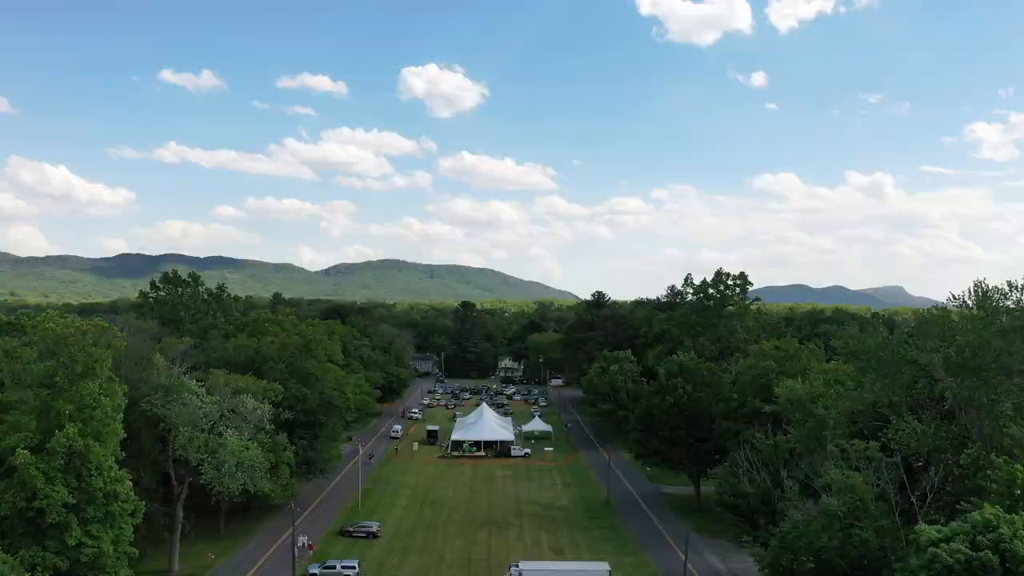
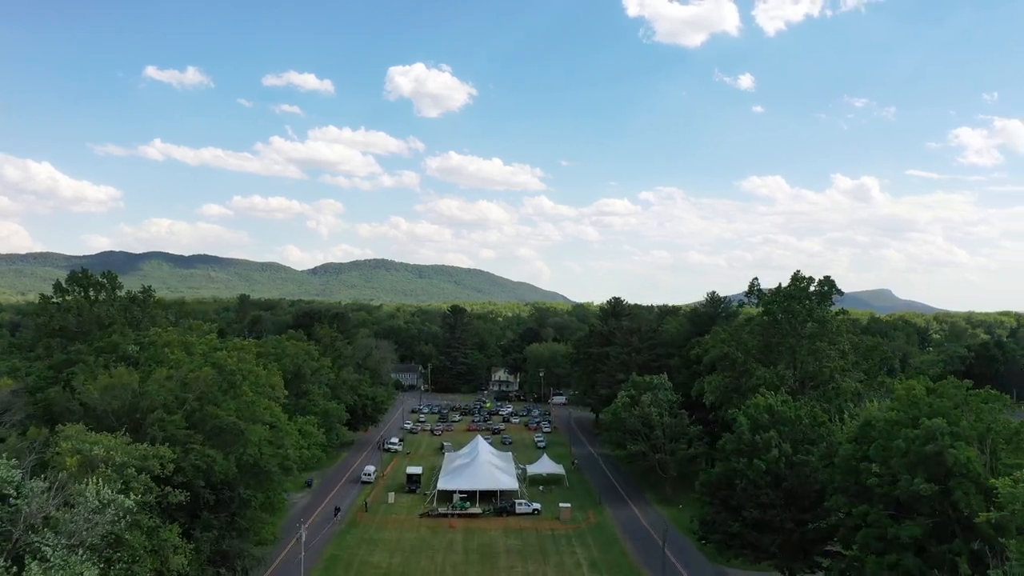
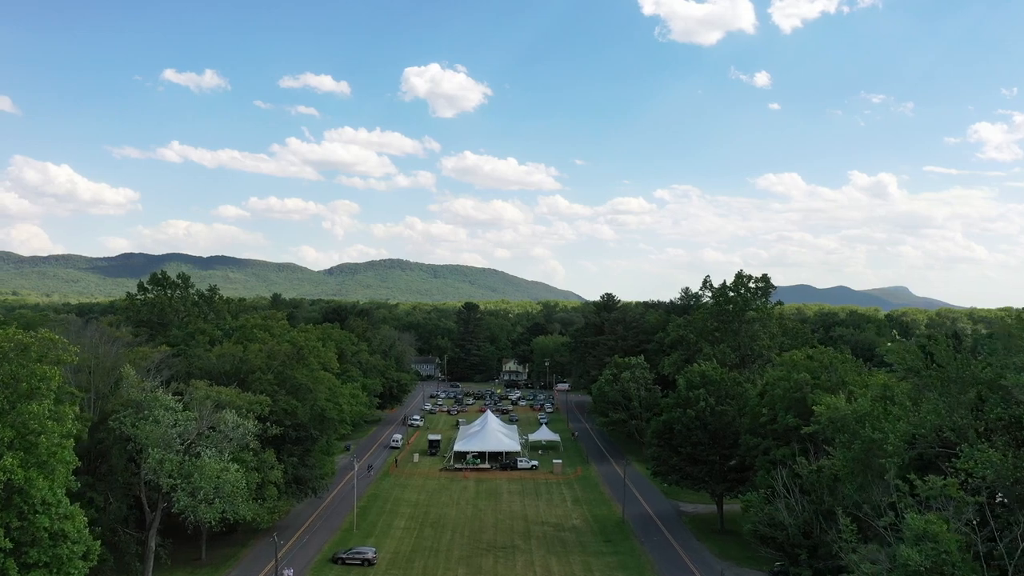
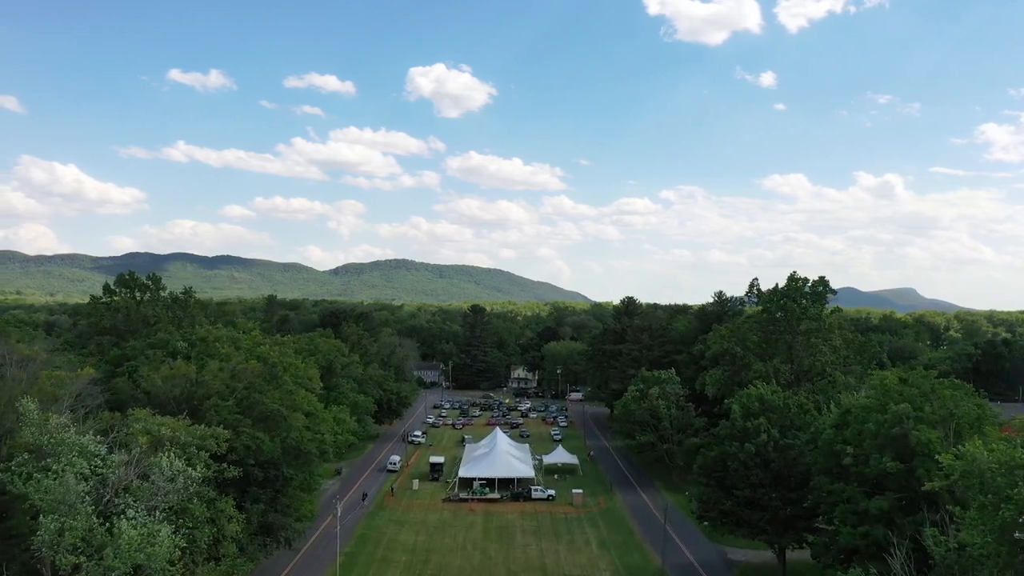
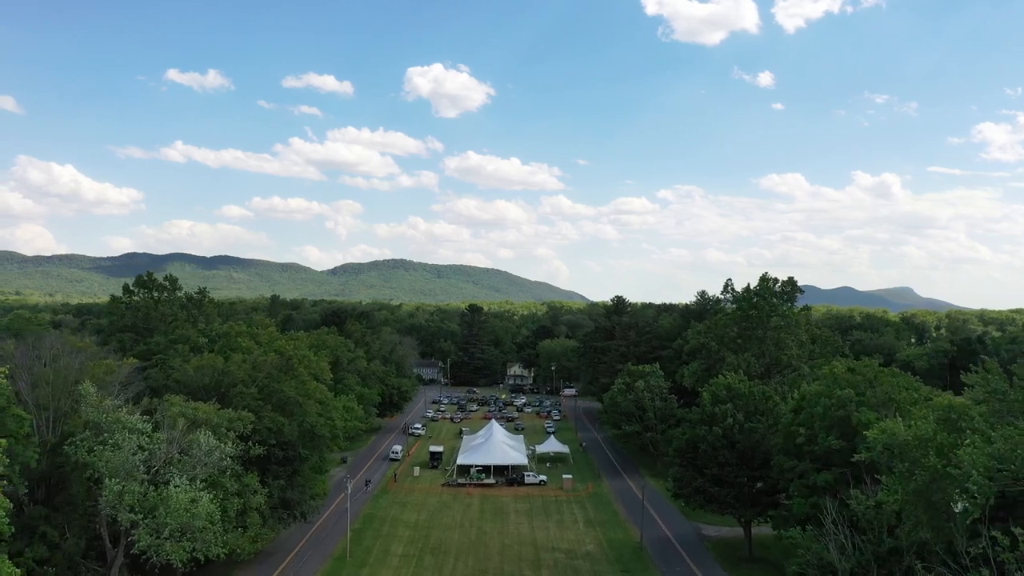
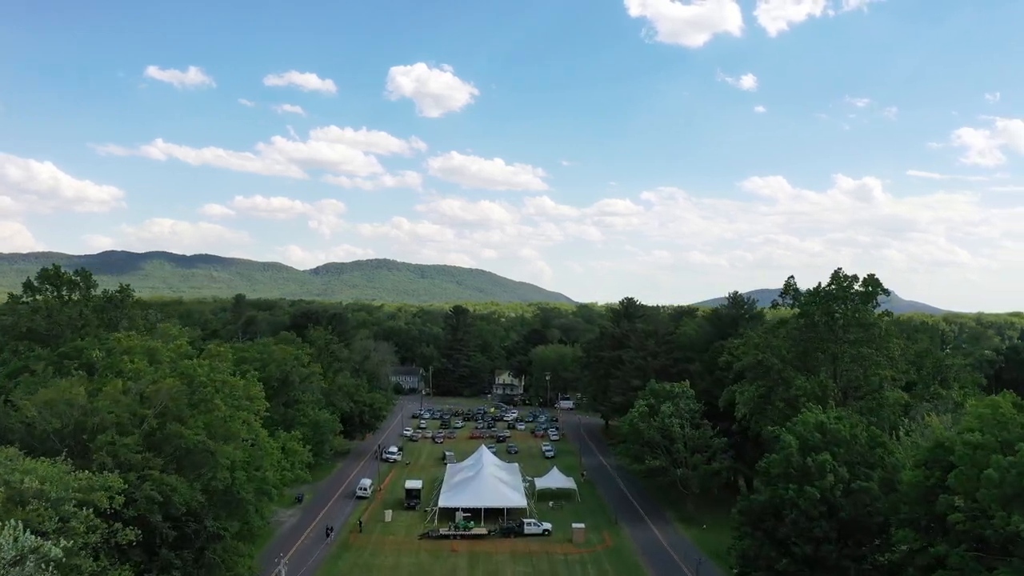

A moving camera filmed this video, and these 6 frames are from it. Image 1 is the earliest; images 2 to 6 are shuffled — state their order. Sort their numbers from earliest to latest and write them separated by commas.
3, 5, 4, 2, 6
